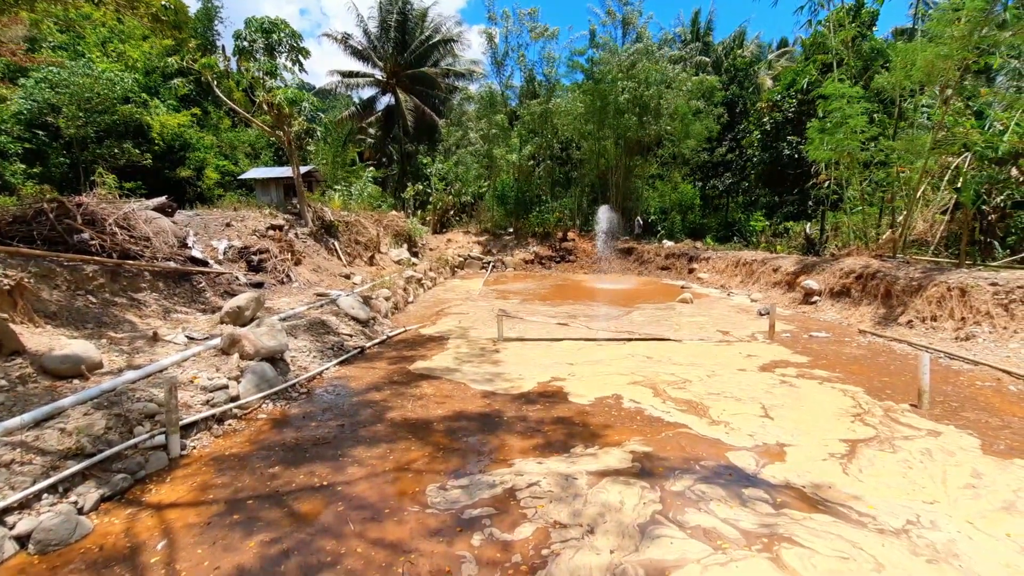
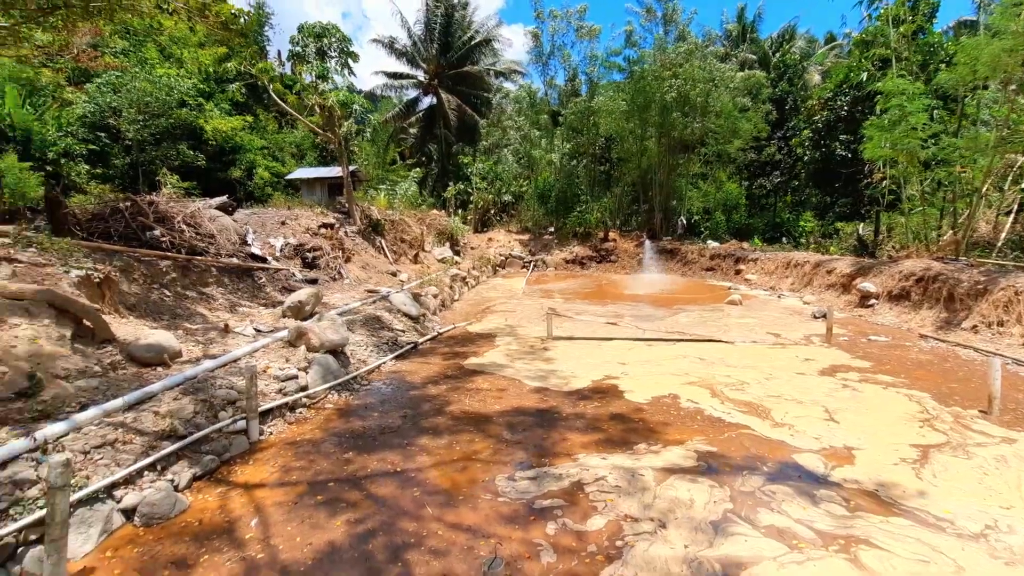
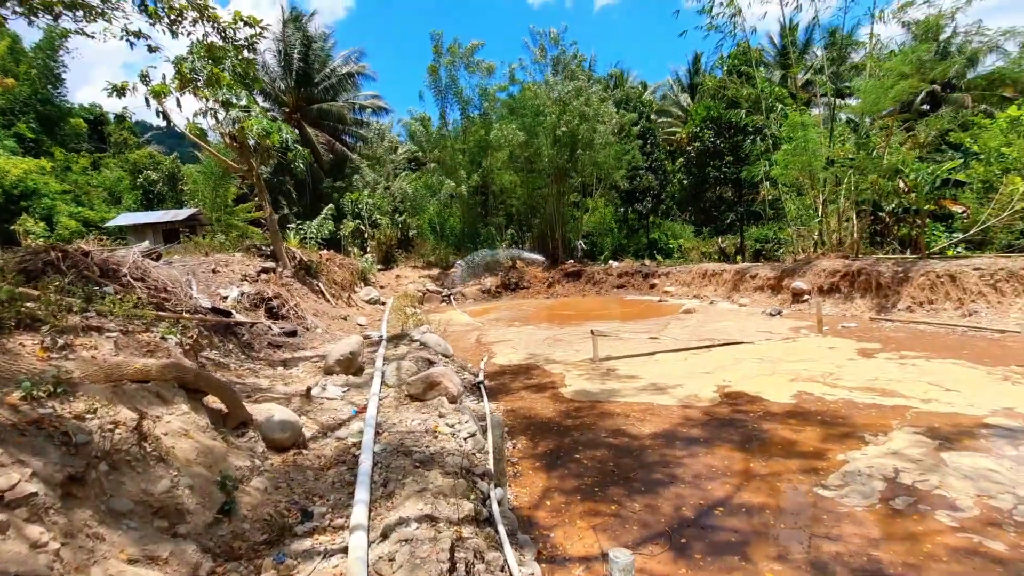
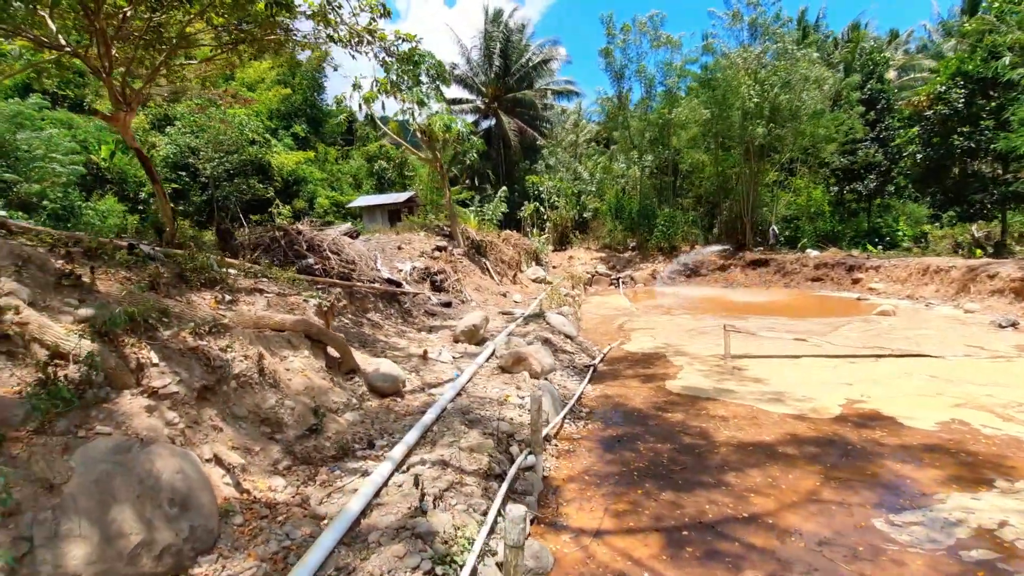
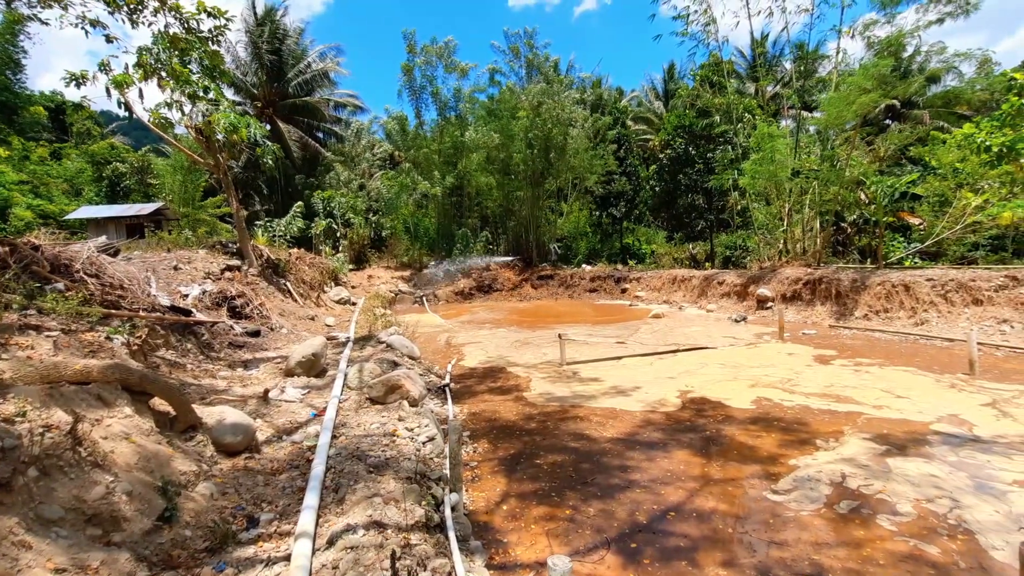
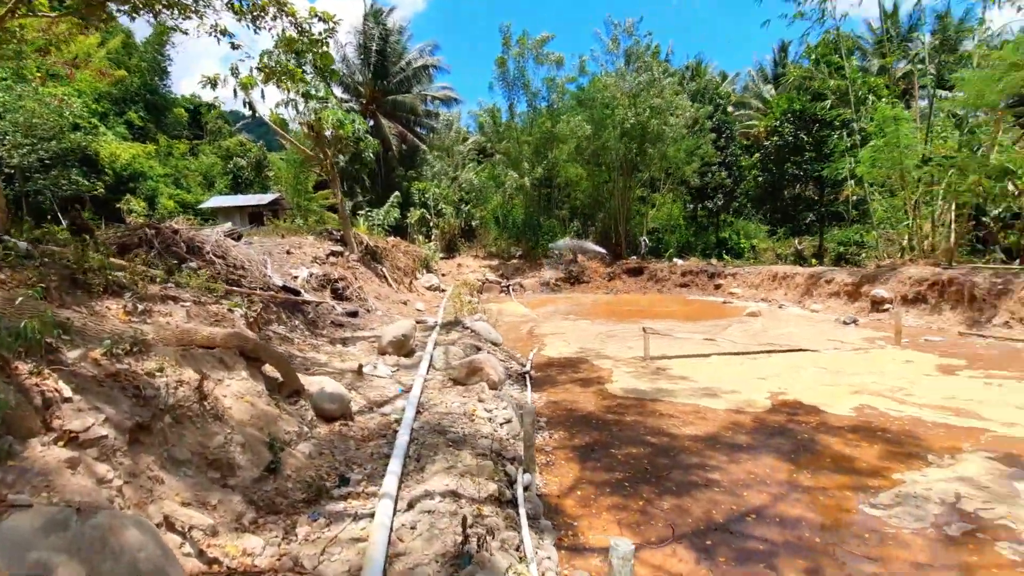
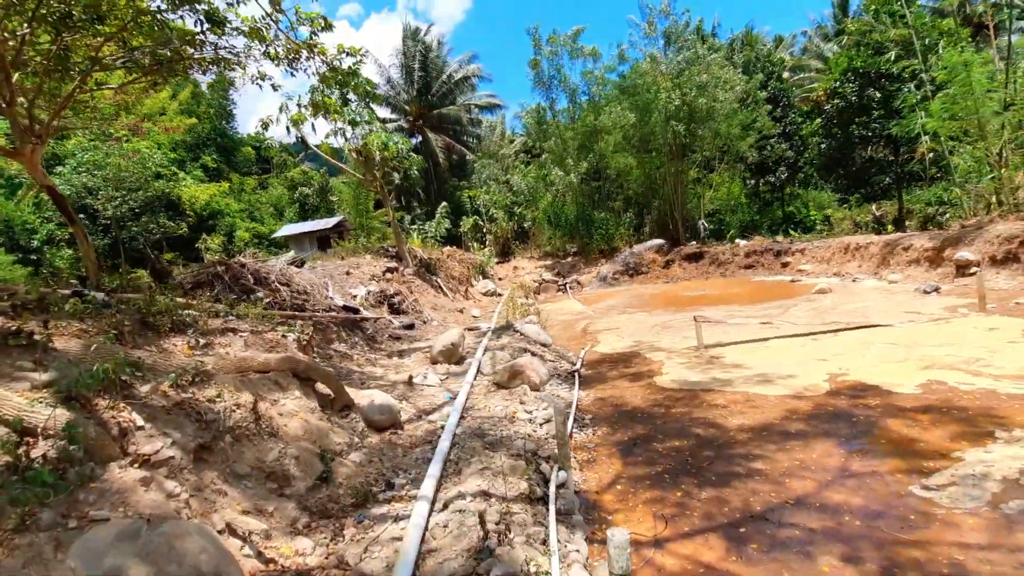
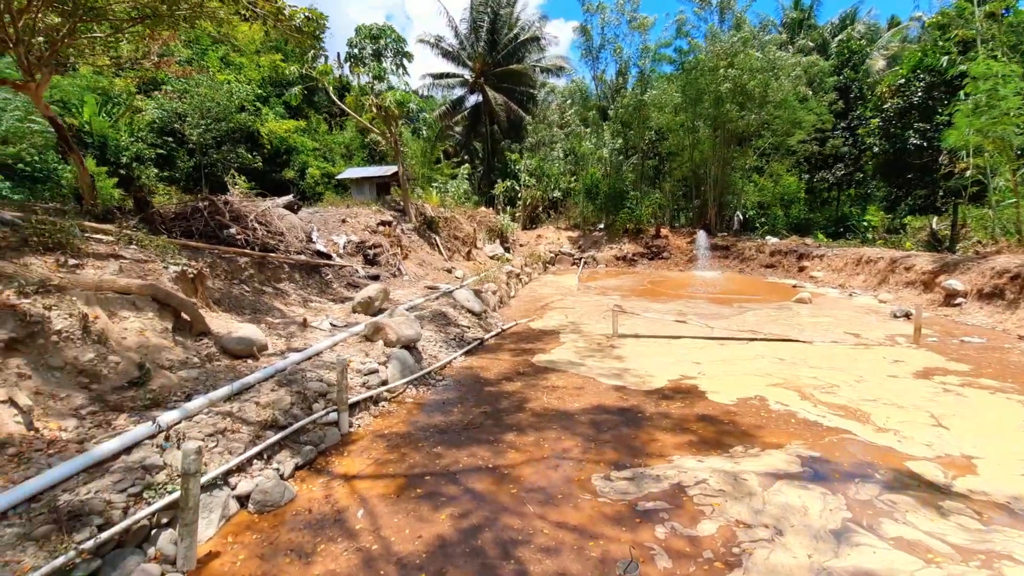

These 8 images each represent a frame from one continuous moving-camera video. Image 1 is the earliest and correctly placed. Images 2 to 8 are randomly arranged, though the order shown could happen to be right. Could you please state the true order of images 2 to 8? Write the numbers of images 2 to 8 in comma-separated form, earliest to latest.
2, 8, 4, 7, 6, 3, 5
